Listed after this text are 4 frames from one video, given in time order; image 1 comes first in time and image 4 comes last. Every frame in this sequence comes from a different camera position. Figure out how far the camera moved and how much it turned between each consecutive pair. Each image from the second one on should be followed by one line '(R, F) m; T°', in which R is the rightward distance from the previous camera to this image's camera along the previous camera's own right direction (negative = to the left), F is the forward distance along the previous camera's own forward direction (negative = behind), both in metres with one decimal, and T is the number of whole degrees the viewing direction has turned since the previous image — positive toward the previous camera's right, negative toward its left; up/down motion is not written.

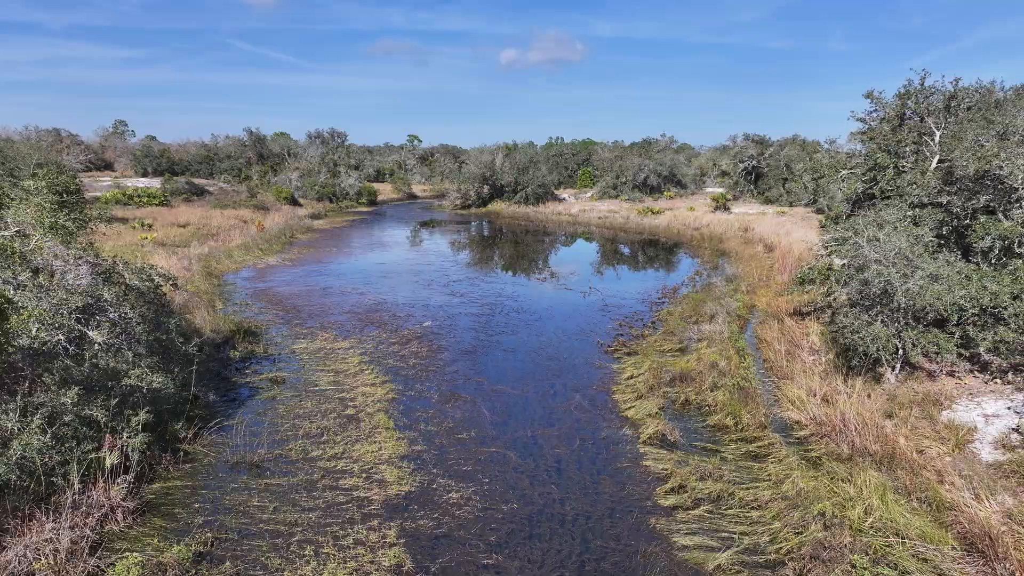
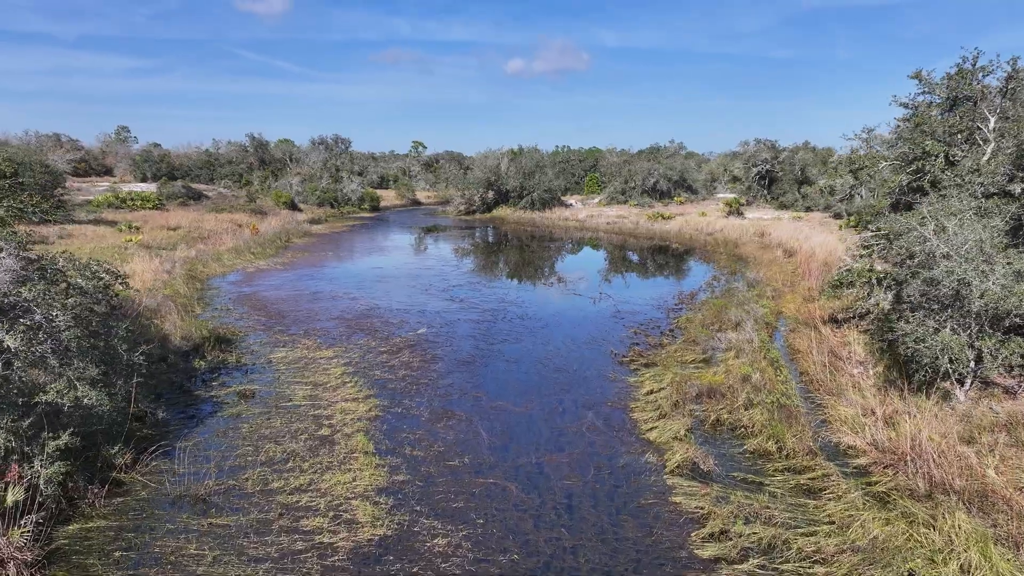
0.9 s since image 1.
(0.0, +1.2) m; 0°
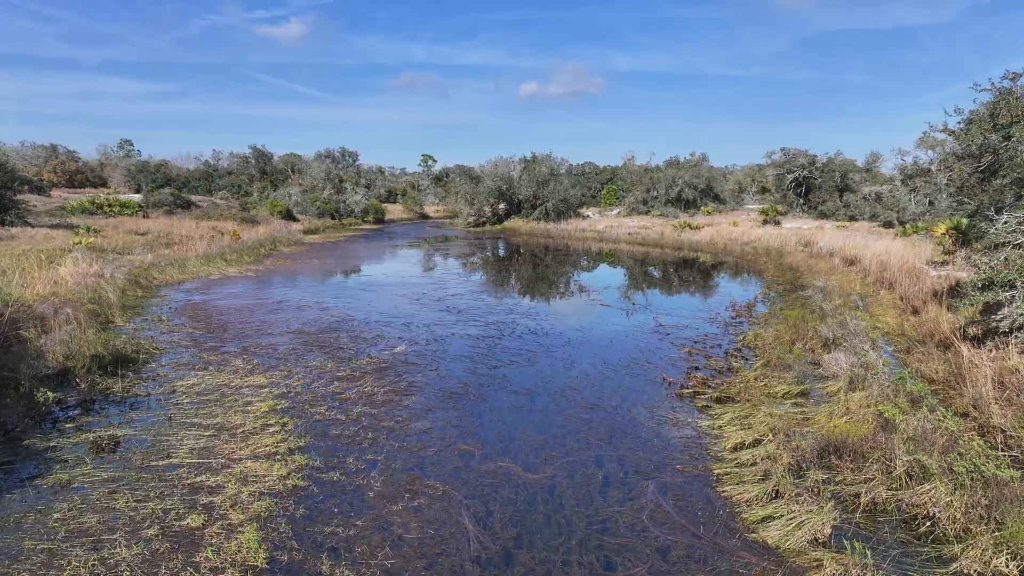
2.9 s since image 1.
(0.0, +3.2) m; -1°
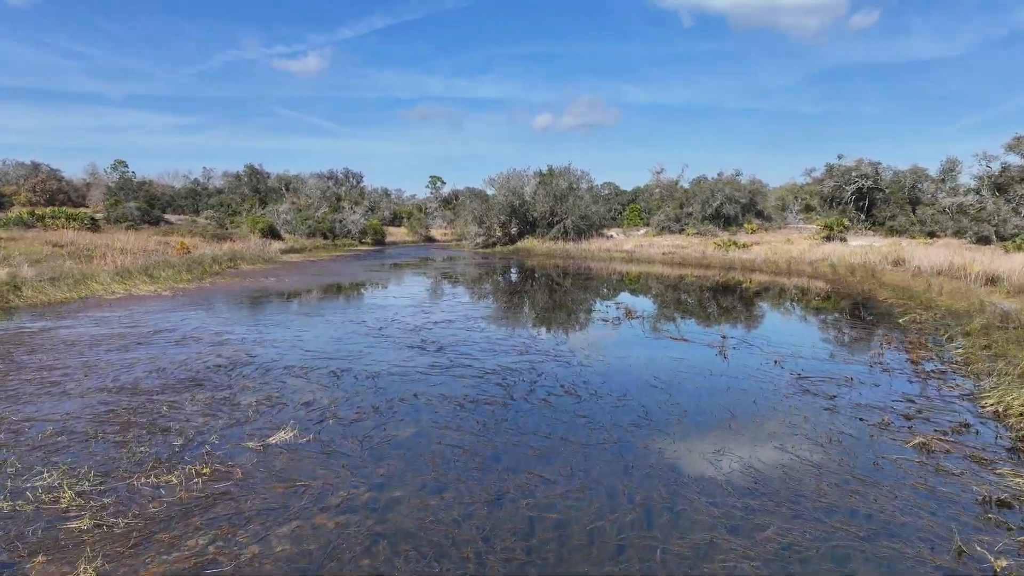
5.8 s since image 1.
(0.0, +4.9) m; -1°
